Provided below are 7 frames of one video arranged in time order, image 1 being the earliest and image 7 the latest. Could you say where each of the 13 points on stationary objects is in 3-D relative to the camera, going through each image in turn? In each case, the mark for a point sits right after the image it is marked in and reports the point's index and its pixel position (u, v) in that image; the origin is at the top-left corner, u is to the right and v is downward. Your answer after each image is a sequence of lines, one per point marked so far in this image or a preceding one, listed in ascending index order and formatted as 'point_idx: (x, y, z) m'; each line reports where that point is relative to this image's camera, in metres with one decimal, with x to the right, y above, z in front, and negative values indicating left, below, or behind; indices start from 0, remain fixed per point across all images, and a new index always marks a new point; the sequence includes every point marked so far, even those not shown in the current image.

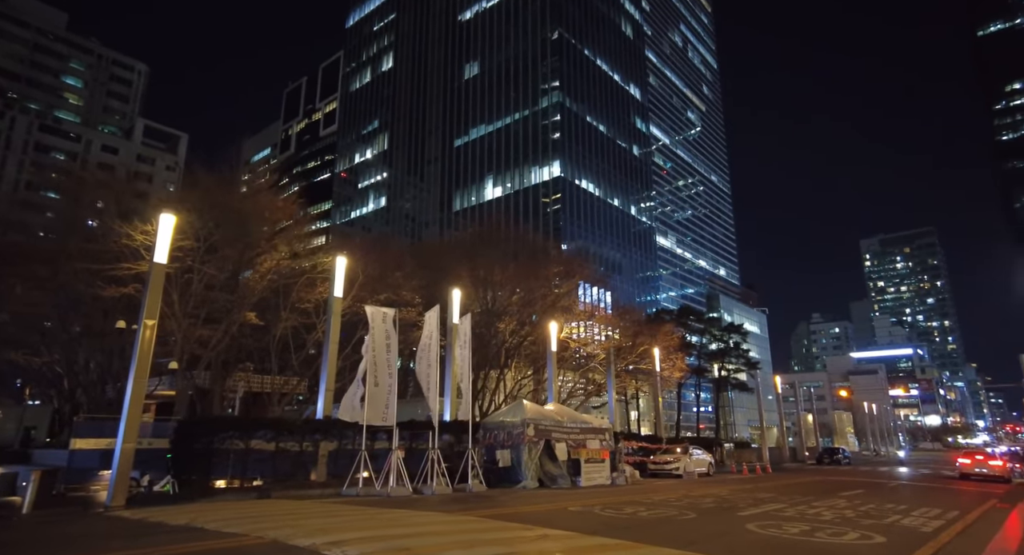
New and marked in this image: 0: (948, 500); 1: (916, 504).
0: (+14.7, -7.5, +19.8) m
1: (+11.9, -6.7, +17.3) m
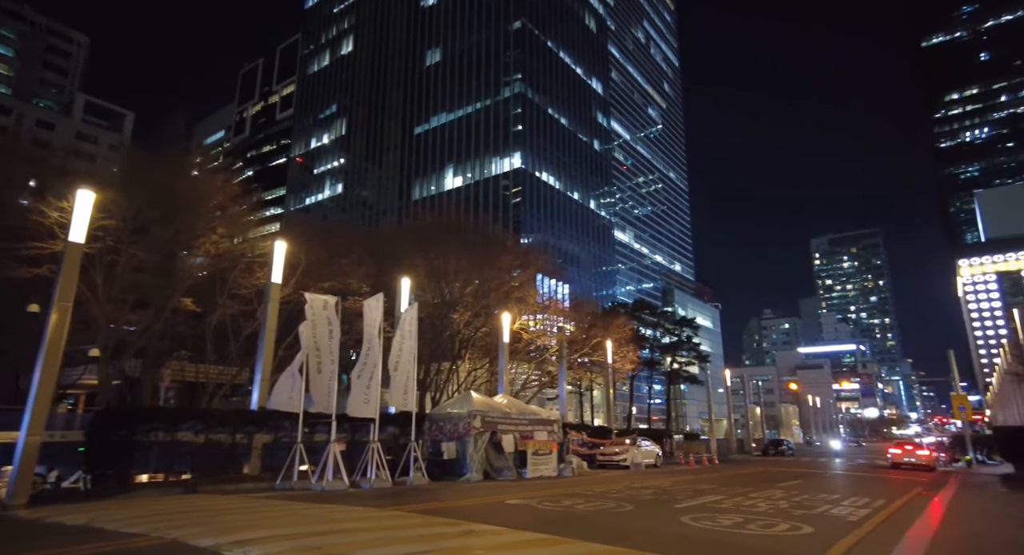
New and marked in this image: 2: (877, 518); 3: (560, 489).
0: (+12.8, -7.4, +20.5) m
1: (+10.2, -6.6, +17.8) m
2: (+7.8, -5.2, +12.5) m
3: (+1.3, -6.0, +16.6) m
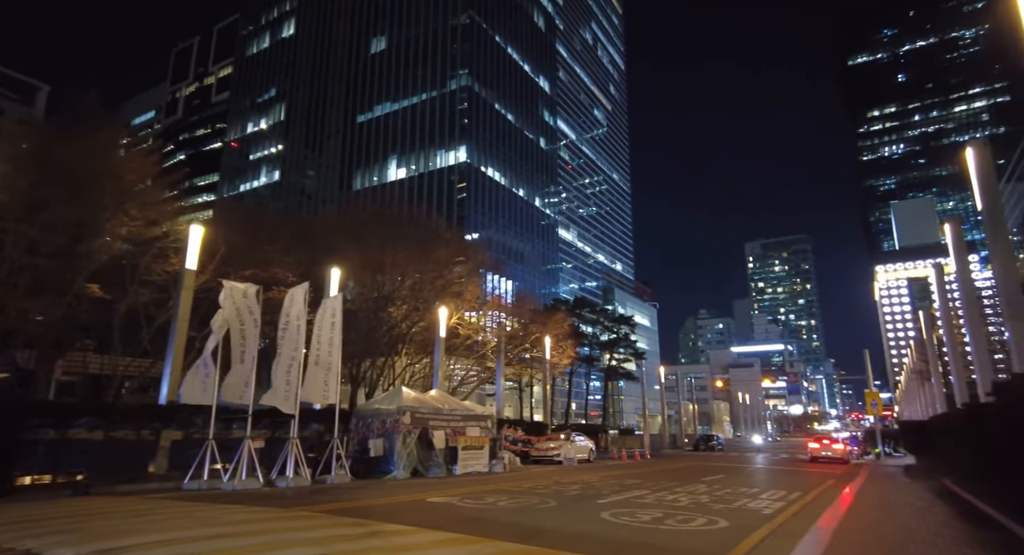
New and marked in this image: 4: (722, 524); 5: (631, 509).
0: (+10.2, -7.4, +21.3) m
1: (+8.0, -6.6, +18.3) m
2: (+6.1, -5.1, +12.9) m
3: (-0.7, -5.8, +16.4) m
4: (+3.9, -4.6, +10.8) m
5: (+2.5, -4.8, +12.1) m
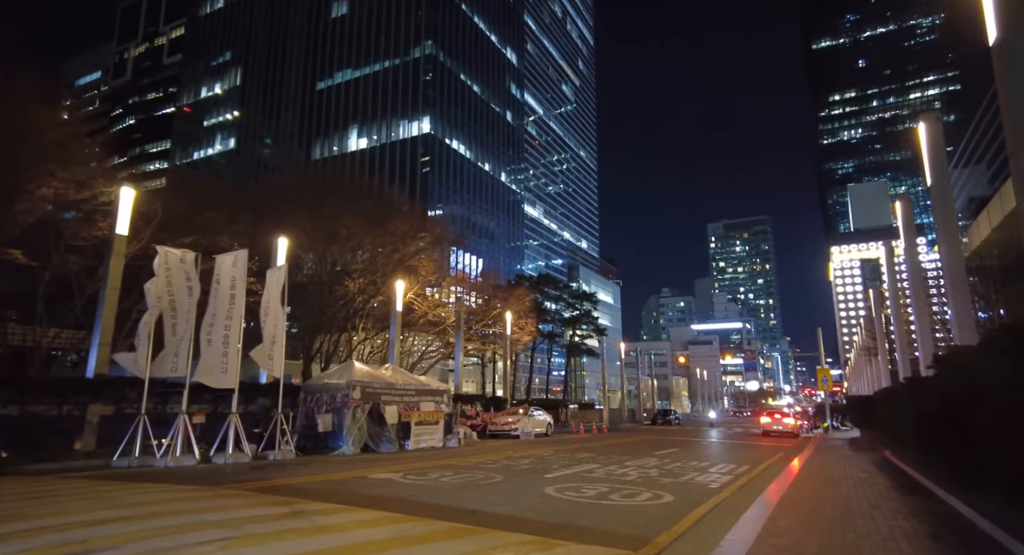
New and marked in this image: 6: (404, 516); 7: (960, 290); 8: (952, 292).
0: (+8.6, -6.6, +21.6) m
1: (+6.5, -5.8, +18.5) m
2: (+4.9, -4.6, +12.9) m
3: (-2.1, -5.0, +16.0) m
4: (+2.8, -4.0, +10.7) m
5: (+1.3, -4.2, +11.9) m
6: (-1.4, -3.1, +7.5) m
7: (+11.3, -0.2, +14.8) m
8: (+10.7, -0.1, +14.1) m
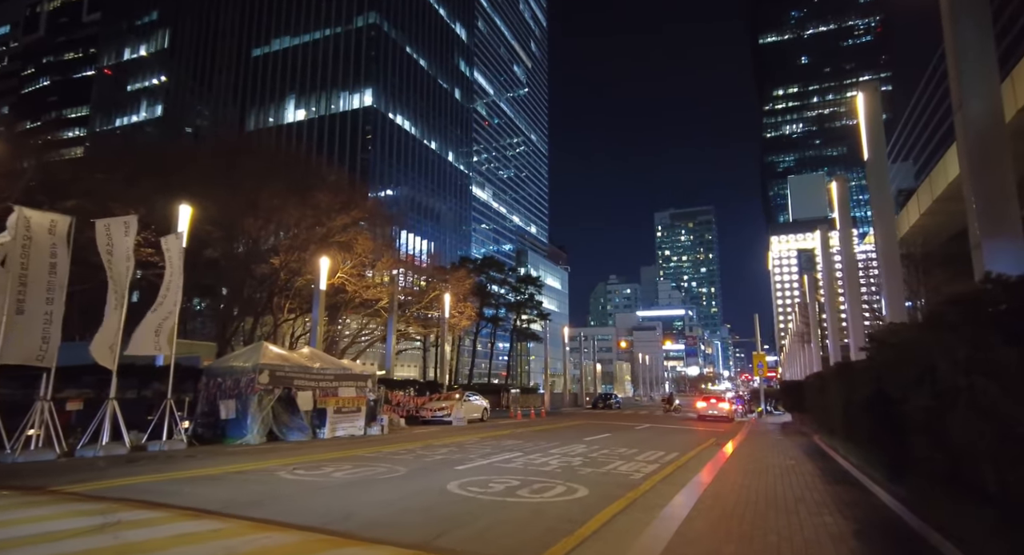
0: (+5.9, -5.9, +21.1) m
1: (+4.1, -5.2, +17.8) m
2: (+3.1, -4.1, +12.1) m
3: (-4.2, -4.3, +14.6) m
4: (+1.2, -3.6, +9.7) m
5: (-0.4, -3.7, +10.8) m
6: (-2.8, -2.6, +6.1) m
7: (+9.4, +0.2, +14.4) m
8: (+8.8, +0.3, +13.7) m
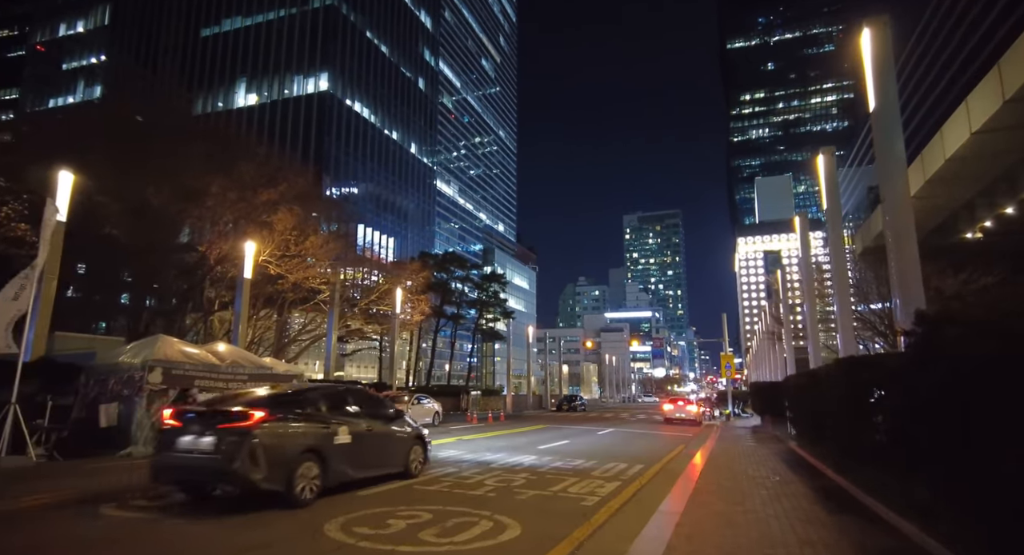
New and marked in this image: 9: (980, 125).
0: (+4.1, -5.5, +18.8) m
1: (+2.5, -4.8, +15.4) m
2: (+1.8, -3.6, +9.6) m
3: (-5.6, -3.8, +11.8) m
4: (0.0, -3.1, +7.1) m
5: (-1.6, -3.2, +8.1) m
6: (-3.7, -2.1, +3.4) m
7: (+8.0, +0.6, +12.3) m
8: (+7.5, +0.7, +11.6) m
9: (+10.7, +3.5, +13.4) m
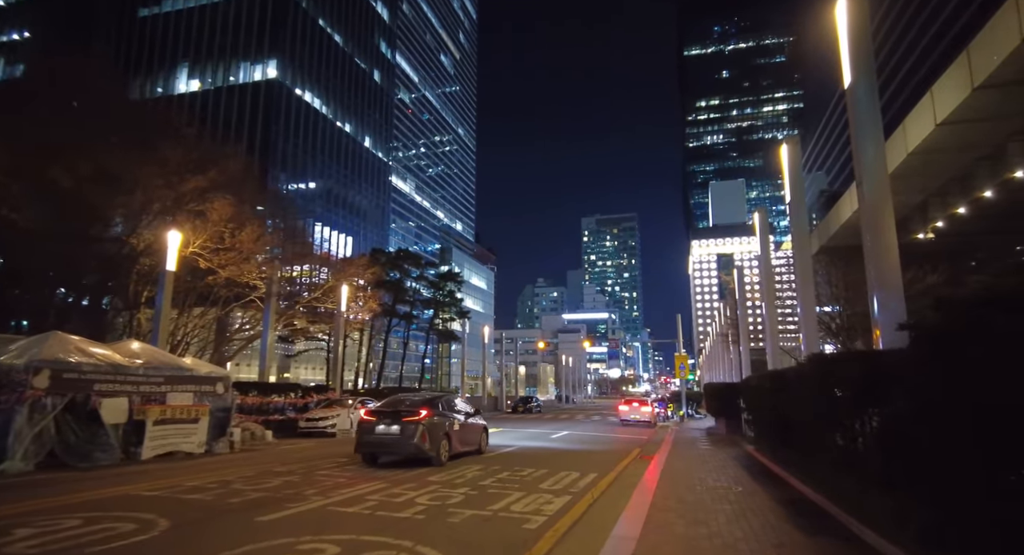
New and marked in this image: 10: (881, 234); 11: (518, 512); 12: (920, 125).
0: (+2.5, -5.4, +17.7) m
1: (+1.1, -4.6, +14.3) m
2: (+0.8, -3.5, +8.5) m
3: (-6.7, -3.6, +10.1) m
4: (-0.8, -2.9, +5.8) m
5: (-2.5, -3.0, +6.7) m
6: (-4.2, -1.9, +1.9) m
7: (+6.9, +0.7, +11.6) m
8: (+6.4, +0.8, +10.8) m
9: (+9.5, +3.6, +12.8) m
10: (+6.6, +0.7, +10.6) m
11: (+0.2, -3.5, +8.8) m
12: (+9.9, +3.7, +14.2) m
